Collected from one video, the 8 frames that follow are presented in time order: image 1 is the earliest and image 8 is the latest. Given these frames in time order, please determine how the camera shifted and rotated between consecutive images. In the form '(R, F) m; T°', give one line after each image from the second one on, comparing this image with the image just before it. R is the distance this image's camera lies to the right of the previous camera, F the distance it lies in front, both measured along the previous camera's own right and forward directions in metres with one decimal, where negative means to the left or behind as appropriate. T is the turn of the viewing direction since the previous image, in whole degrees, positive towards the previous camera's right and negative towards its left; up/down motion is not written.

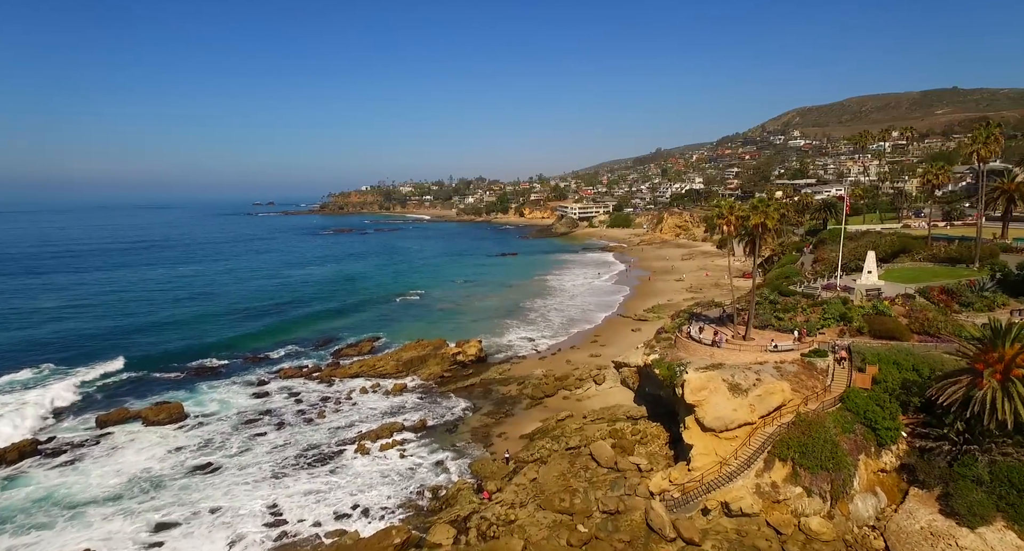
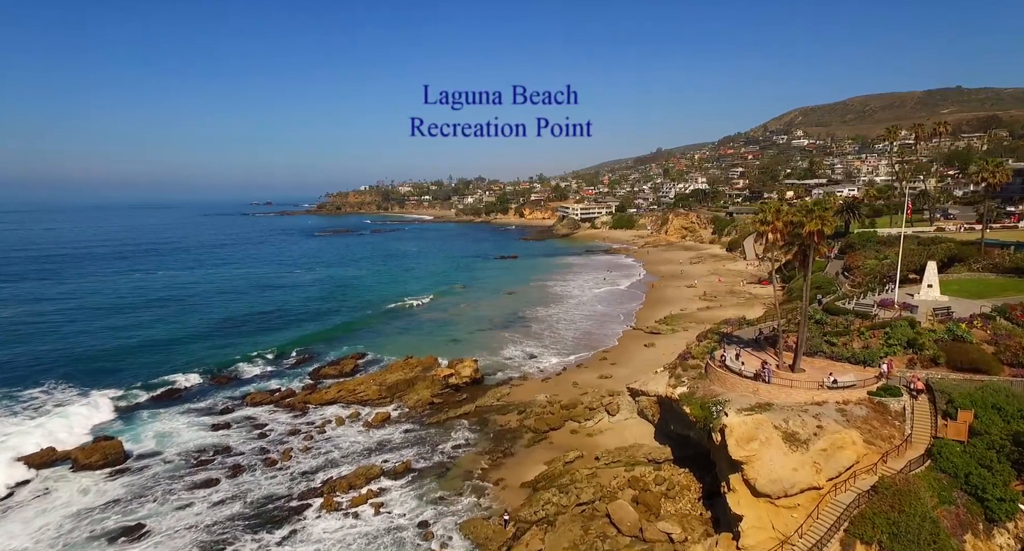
(0.0, +4.7) m; 0°
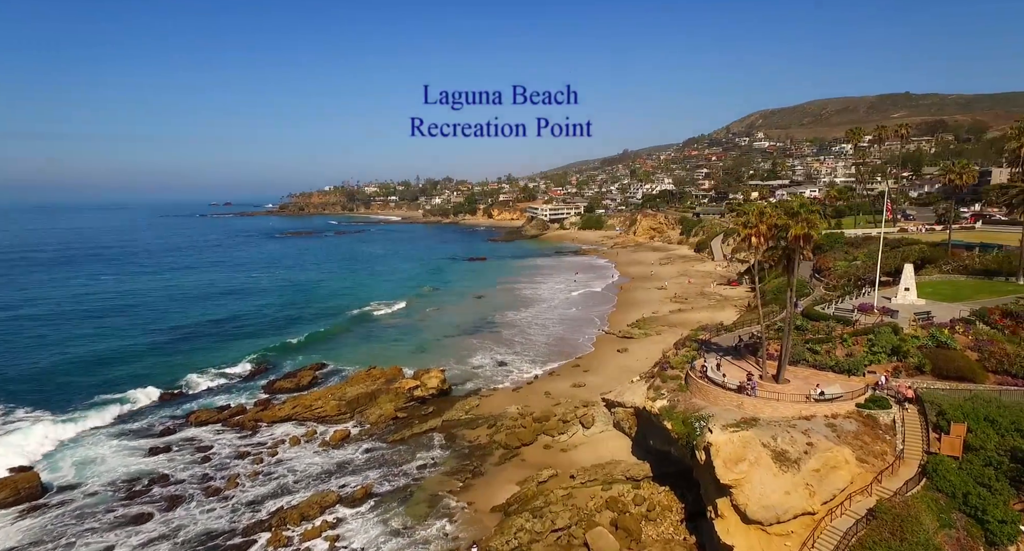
(0.0, +1.7) m; +3°
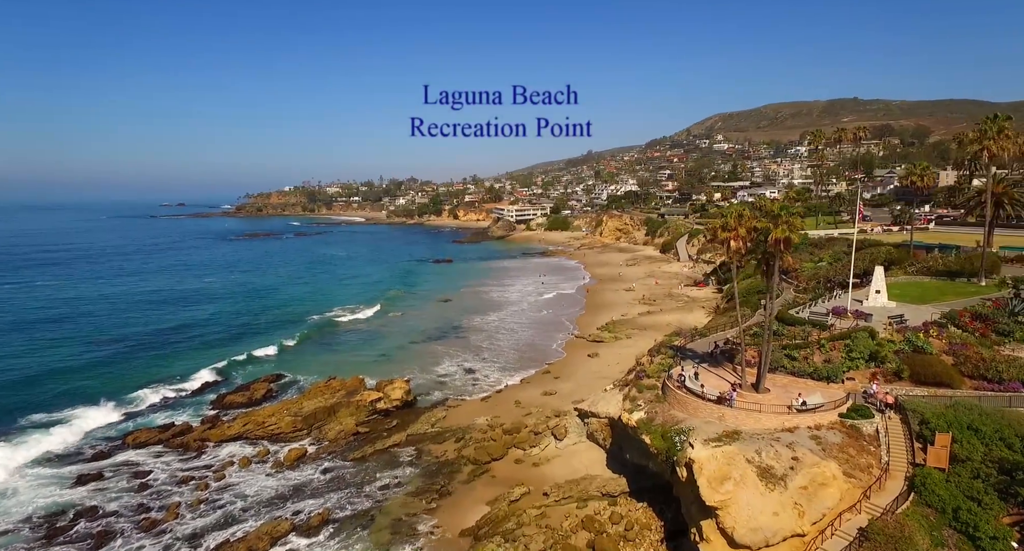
(-0.1, +1.3) m; +3°
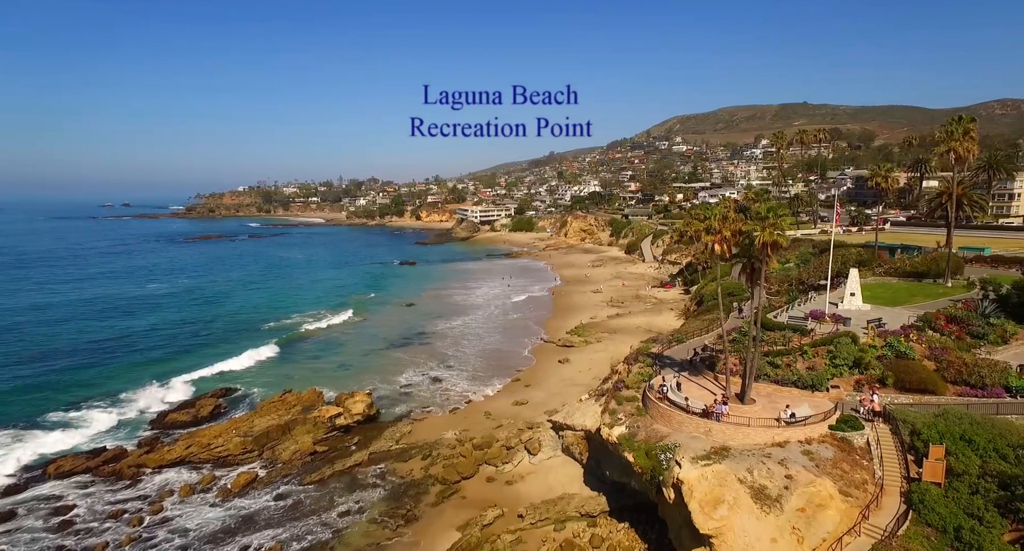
(-0.3, +1.5) m; +4°
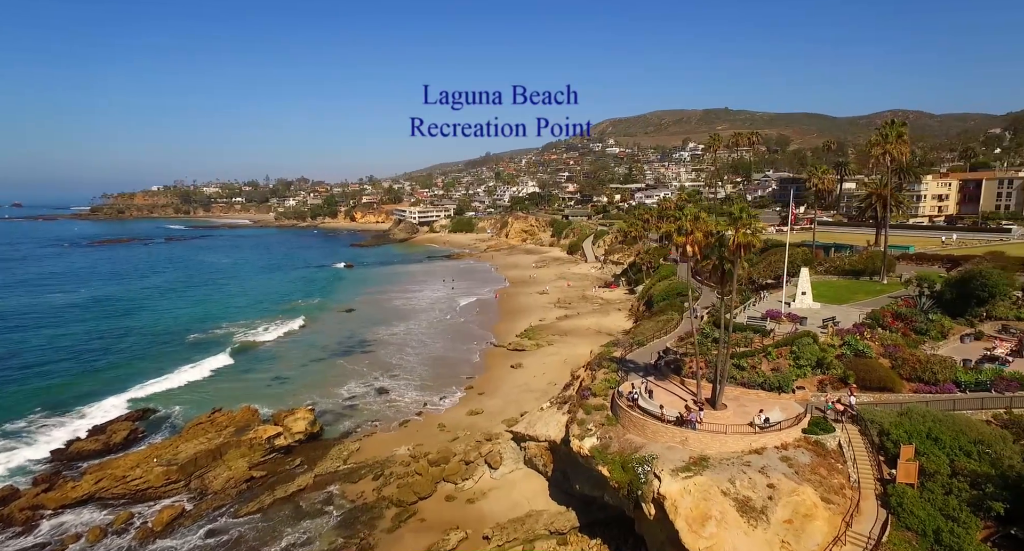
(-0.8, +1.3) m; +6°
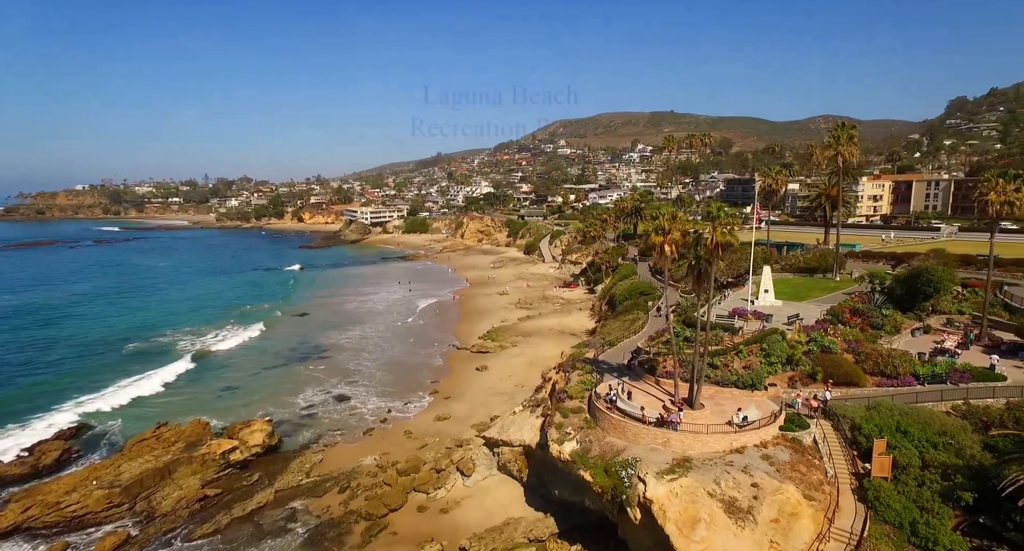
(-0.7, +0.6) m; +5°
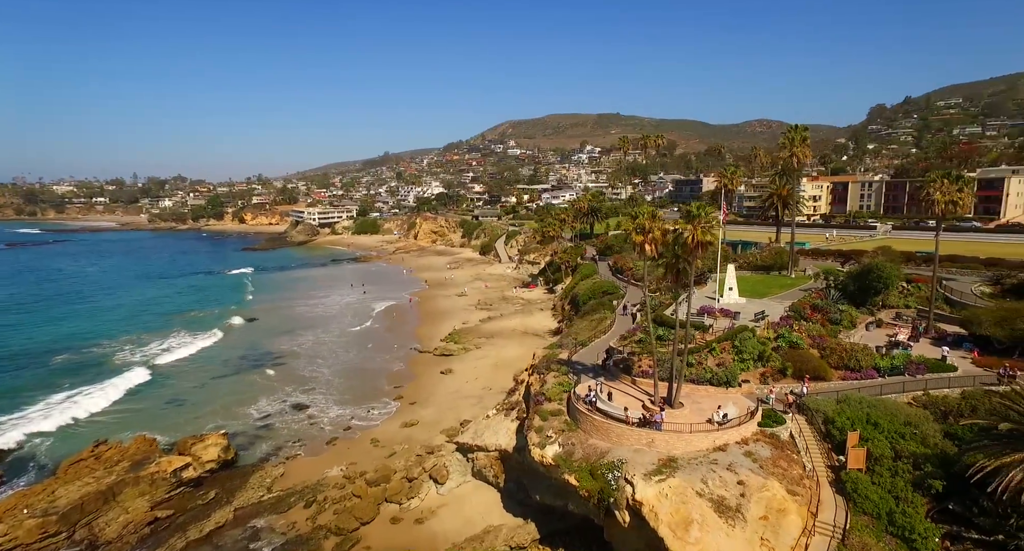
(-0.9, +0.5) m; +5°
